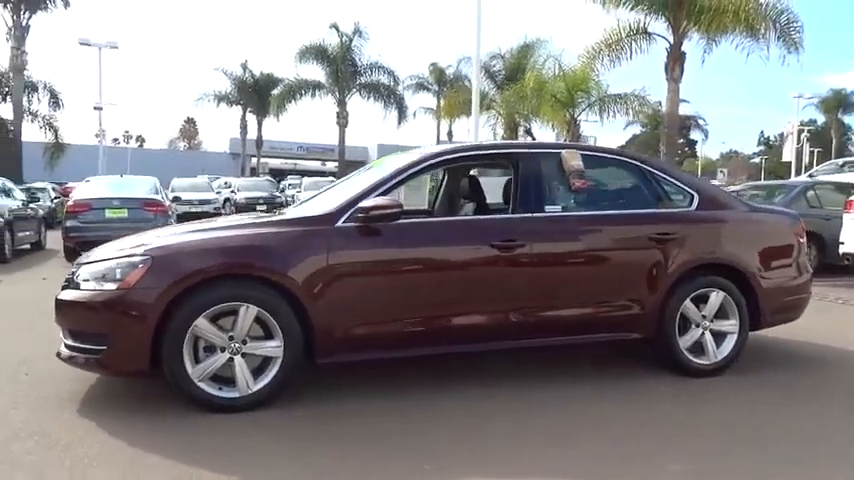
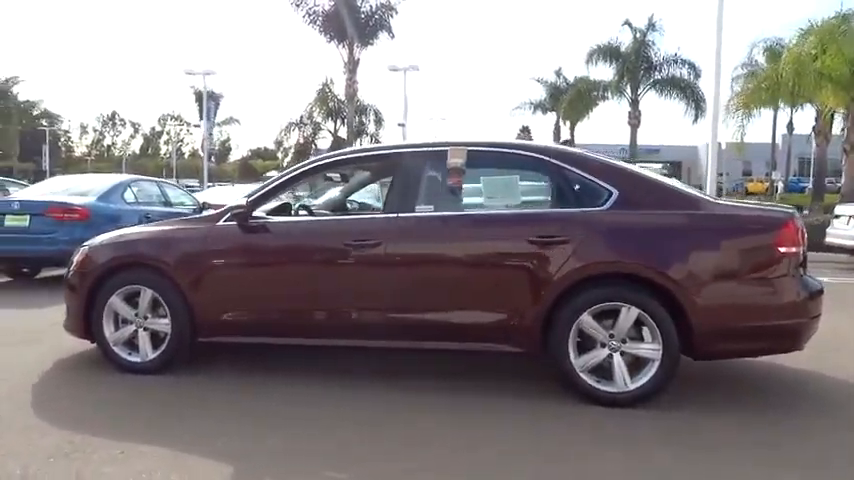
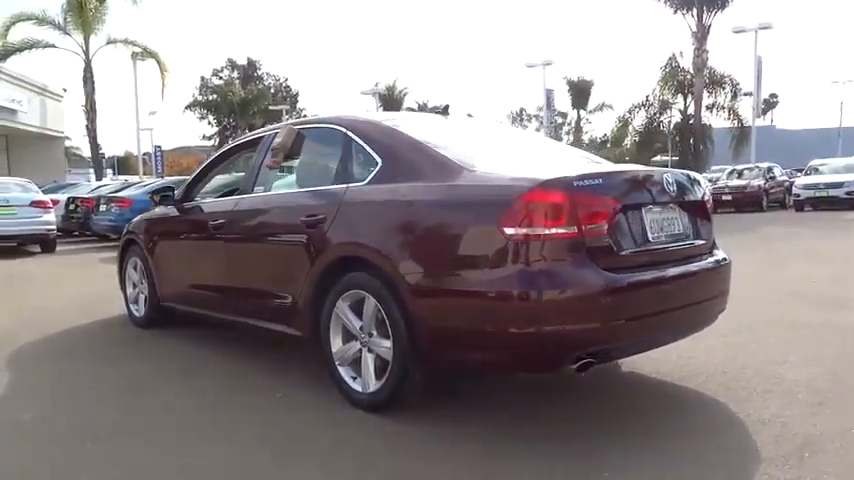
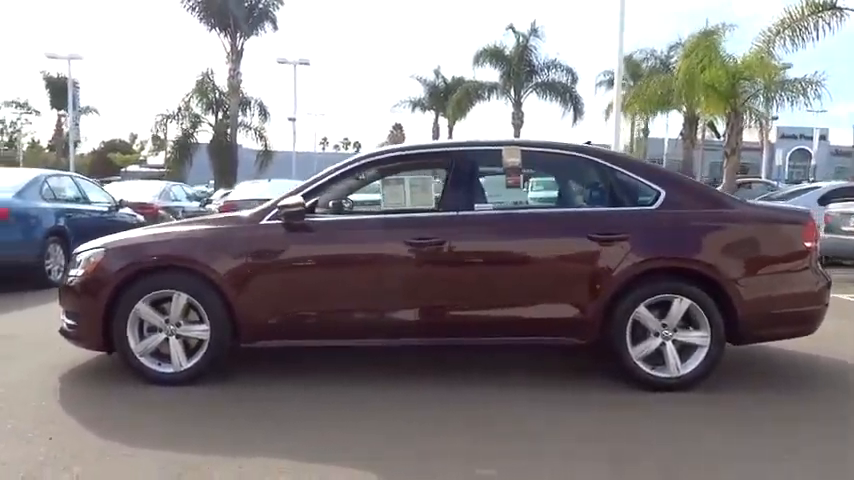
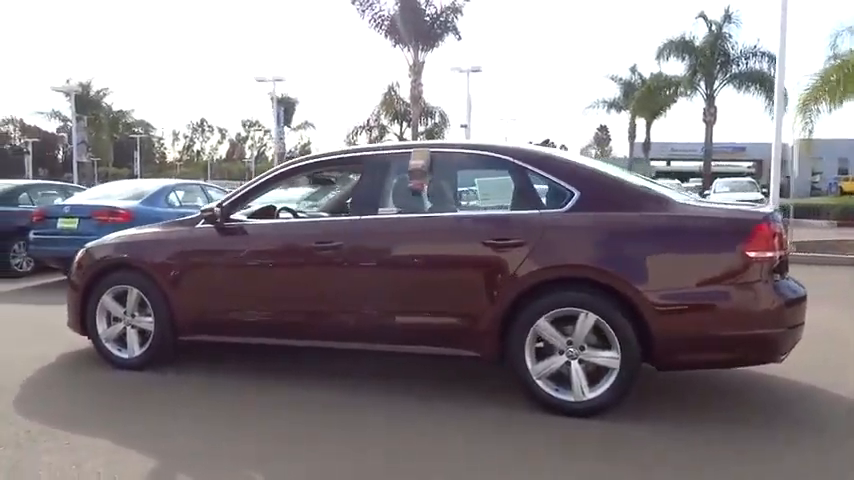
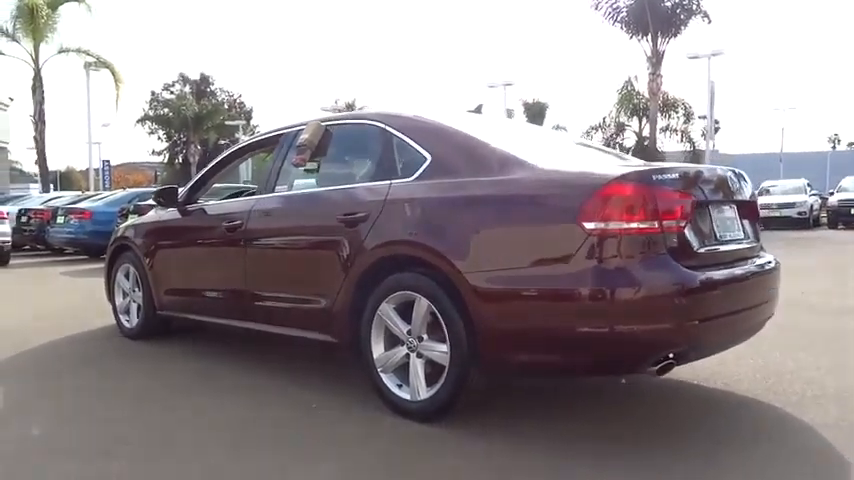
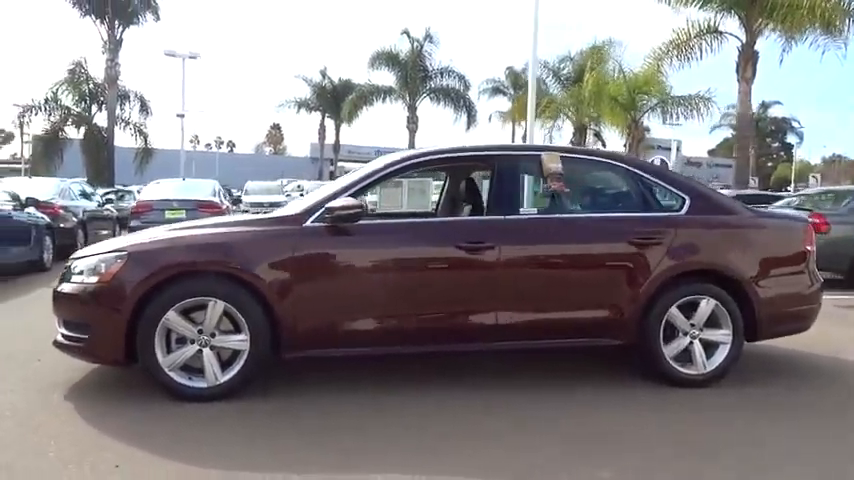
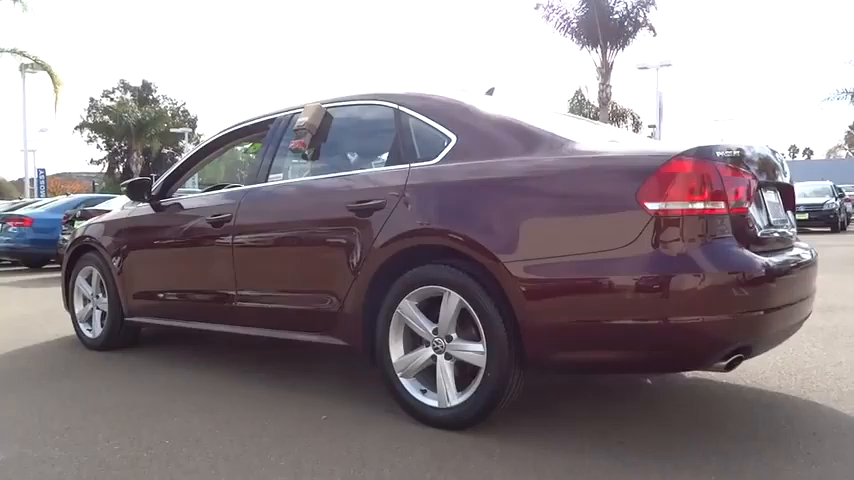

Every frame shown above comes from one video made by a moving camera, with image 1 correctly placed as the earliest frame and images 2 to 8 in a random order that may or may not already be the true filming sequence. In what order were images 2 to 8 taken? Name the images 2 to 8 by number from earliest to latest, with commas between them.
7, 4, 2, 5, 8, 6, 3
